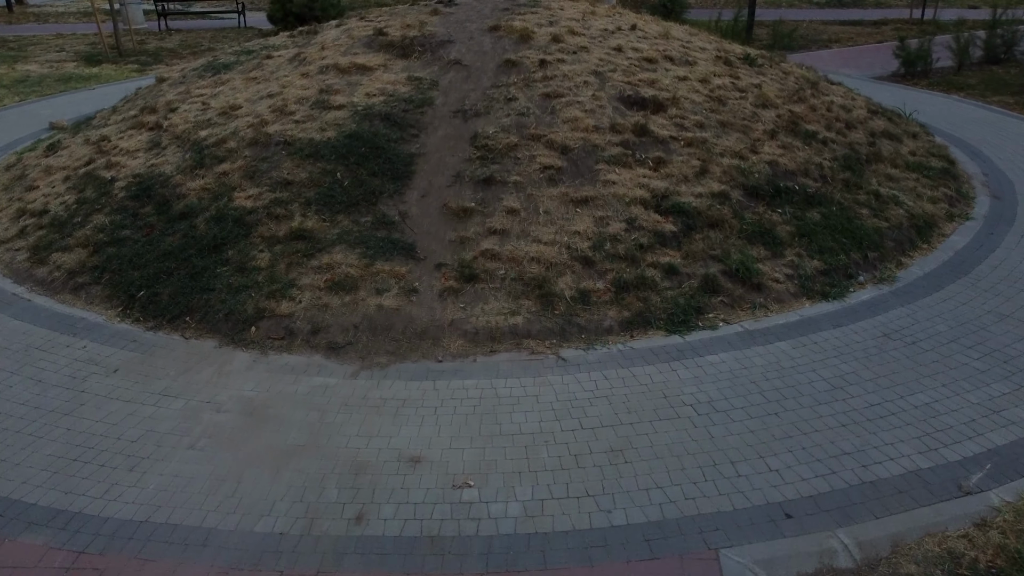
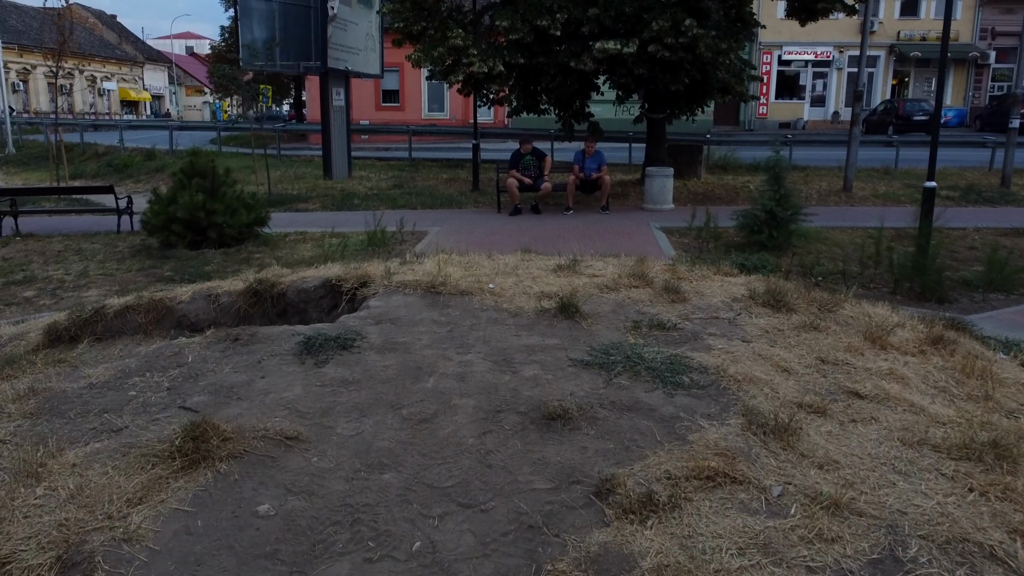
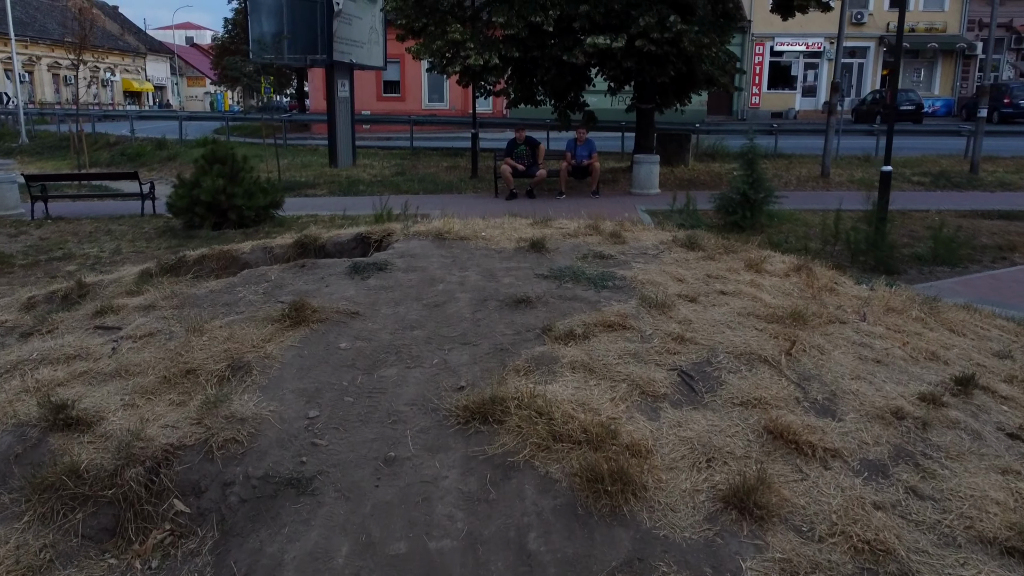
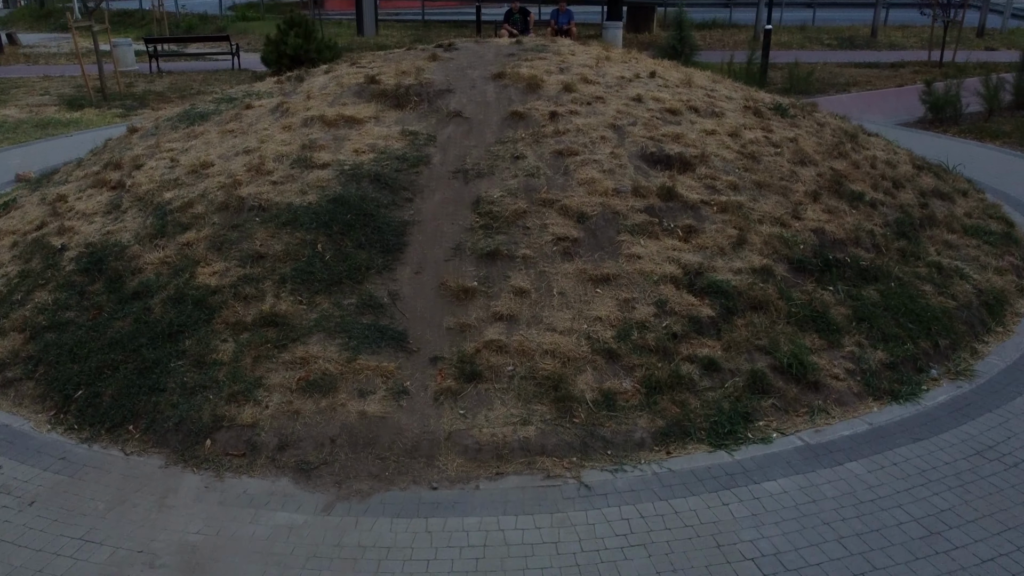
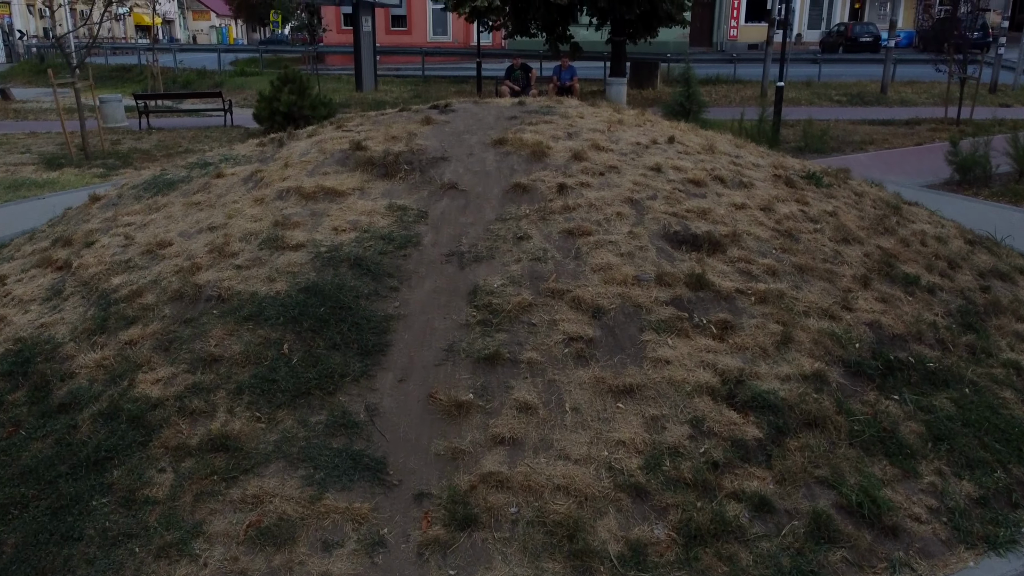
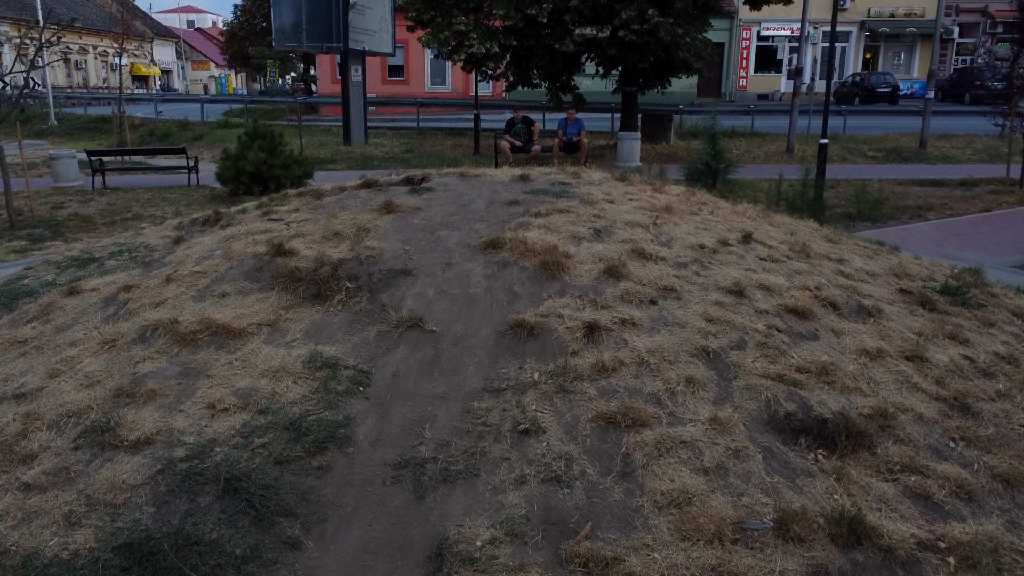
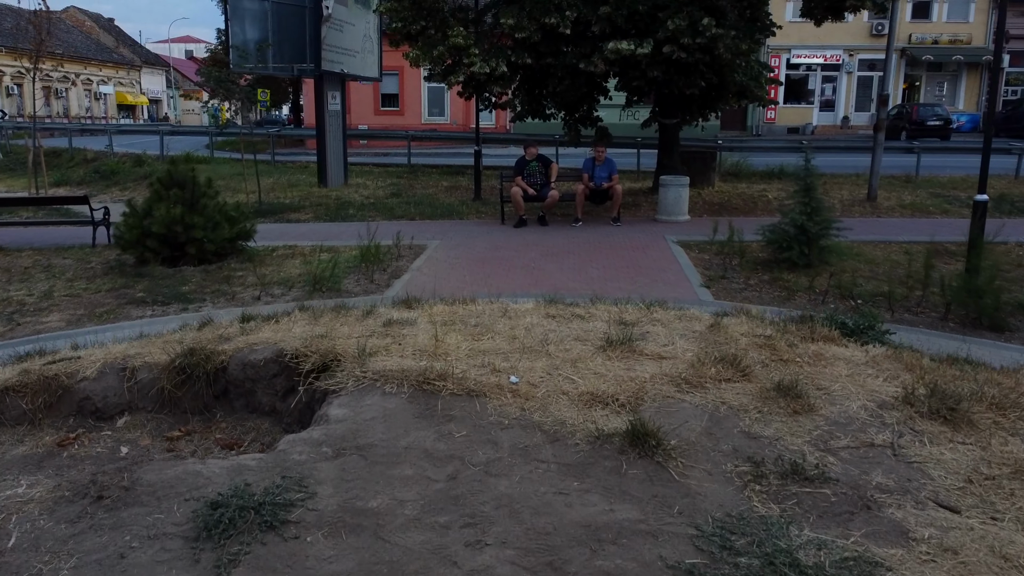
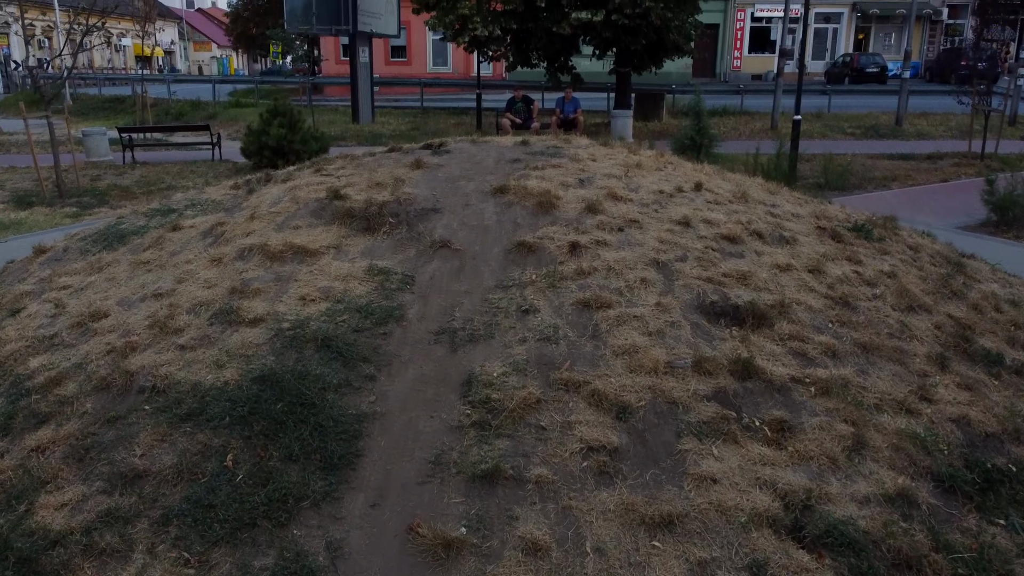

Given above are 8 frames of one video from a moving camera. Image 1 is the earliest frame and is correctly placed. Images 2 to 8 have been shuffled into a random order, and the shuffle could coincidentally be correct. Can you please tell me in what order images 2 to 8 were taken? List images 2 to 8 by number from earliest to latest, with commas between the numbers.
4, 5, 8, 6, 3, 2, 7
